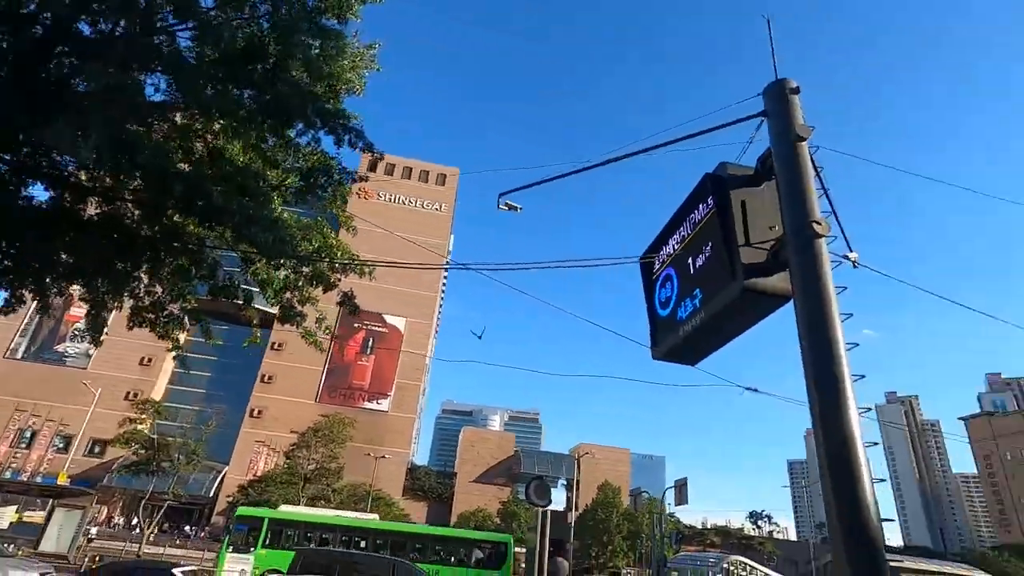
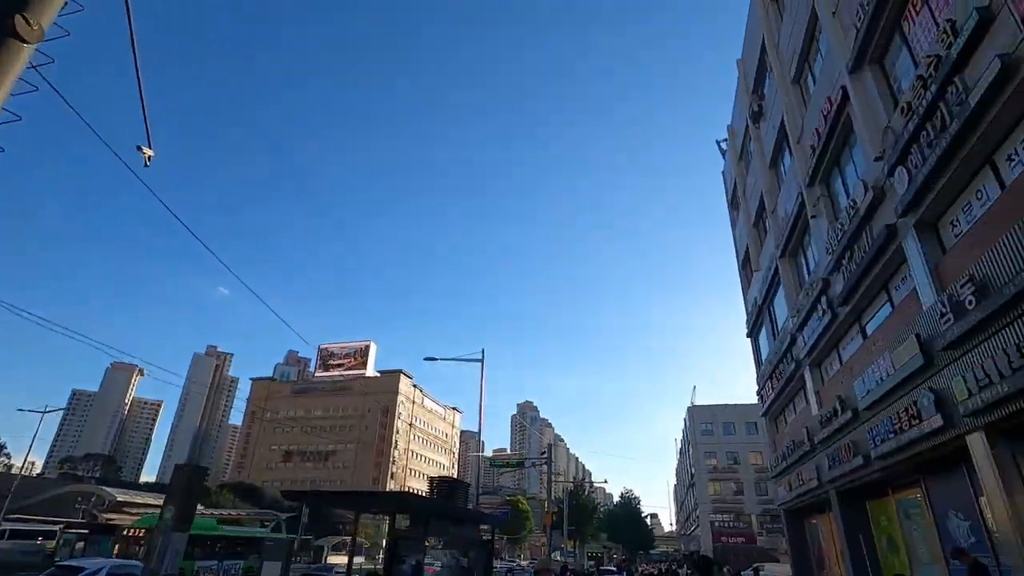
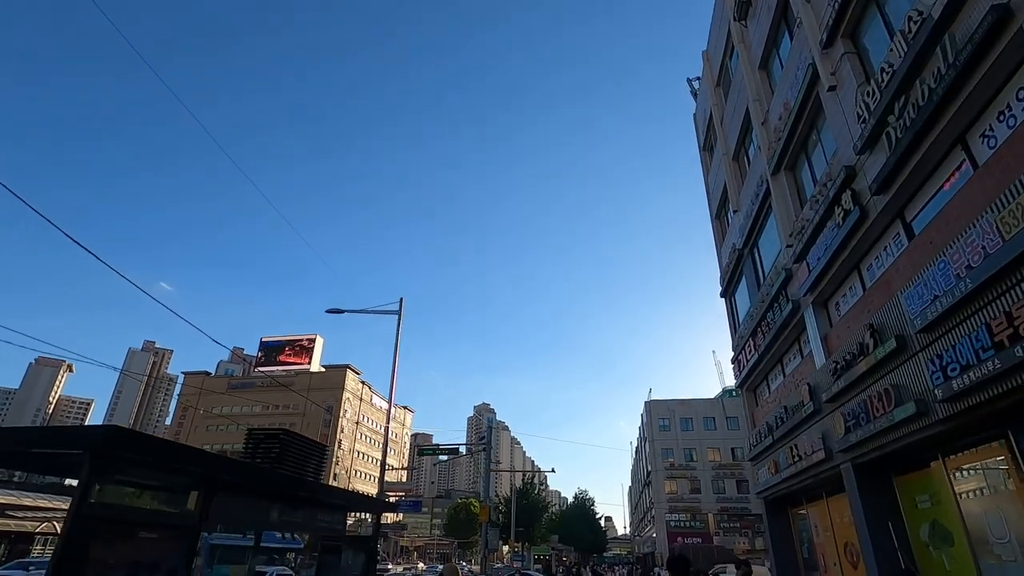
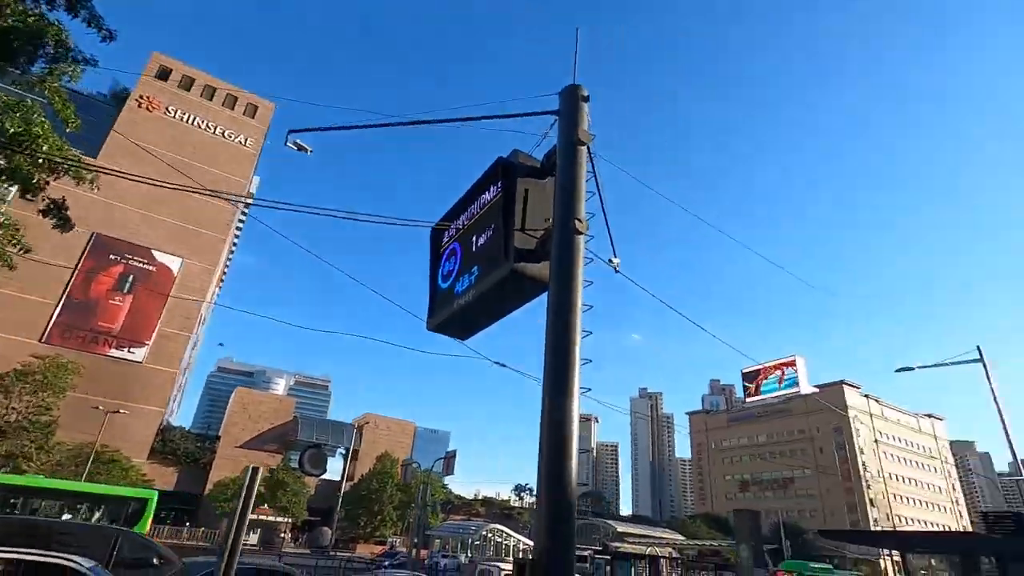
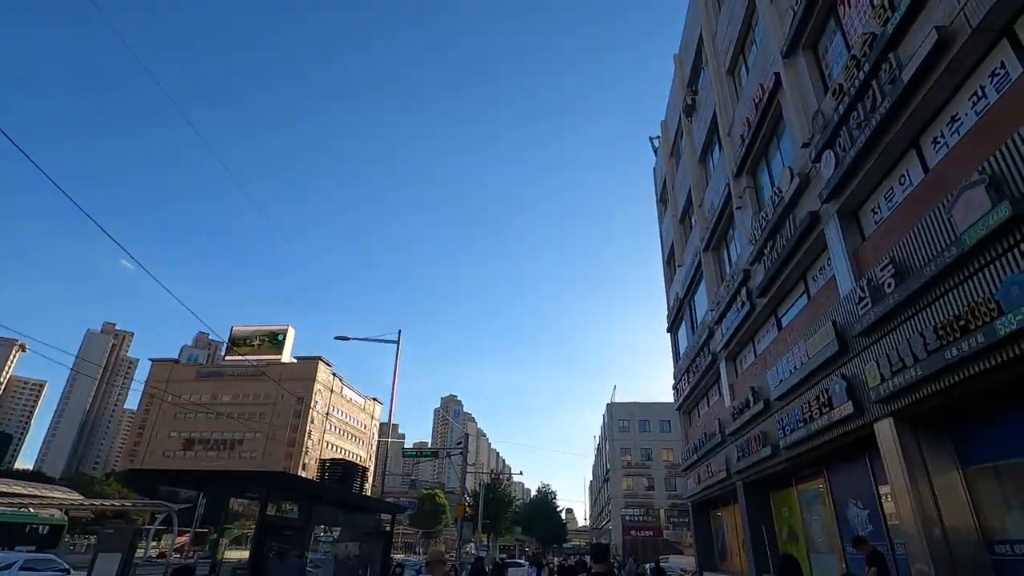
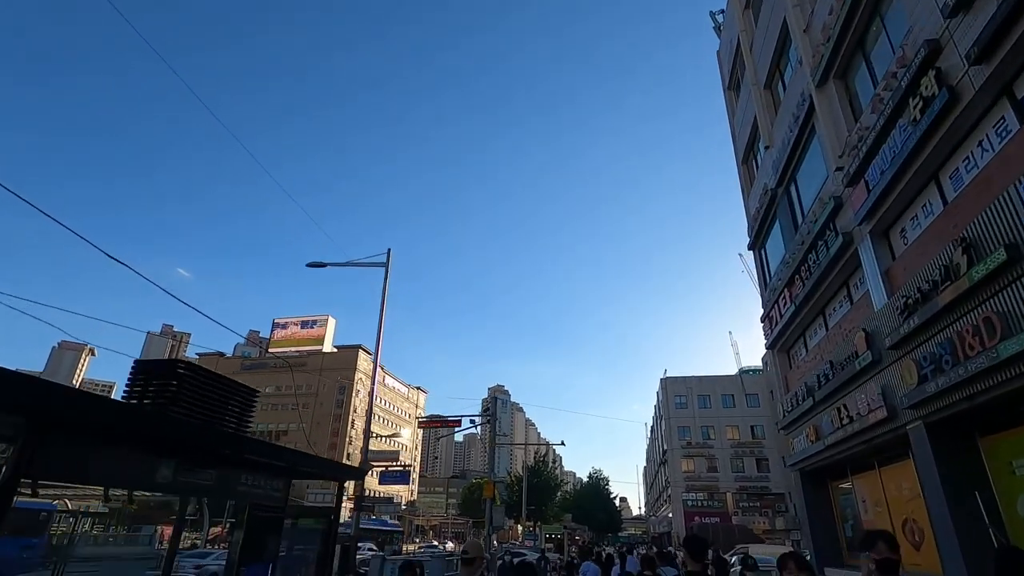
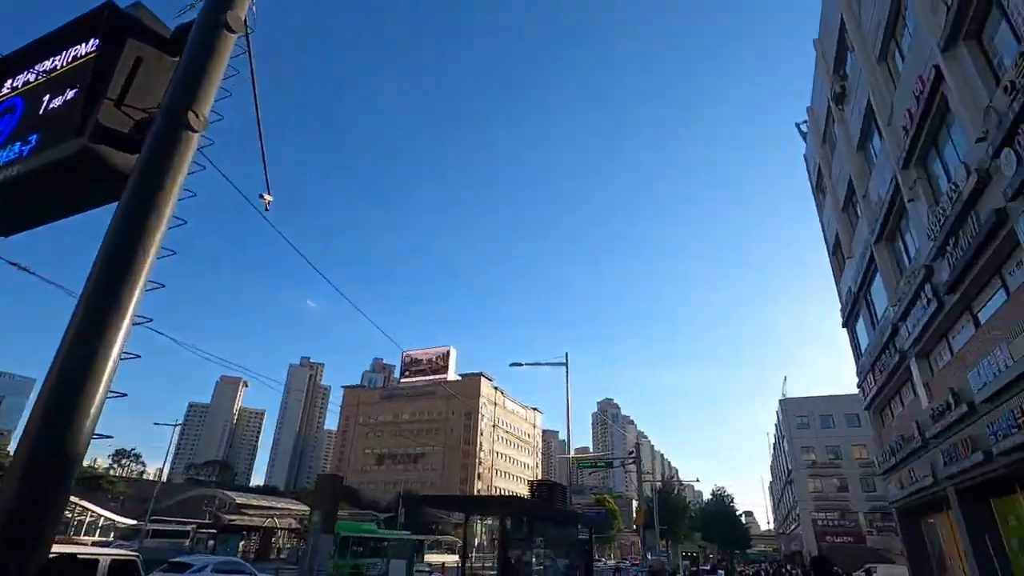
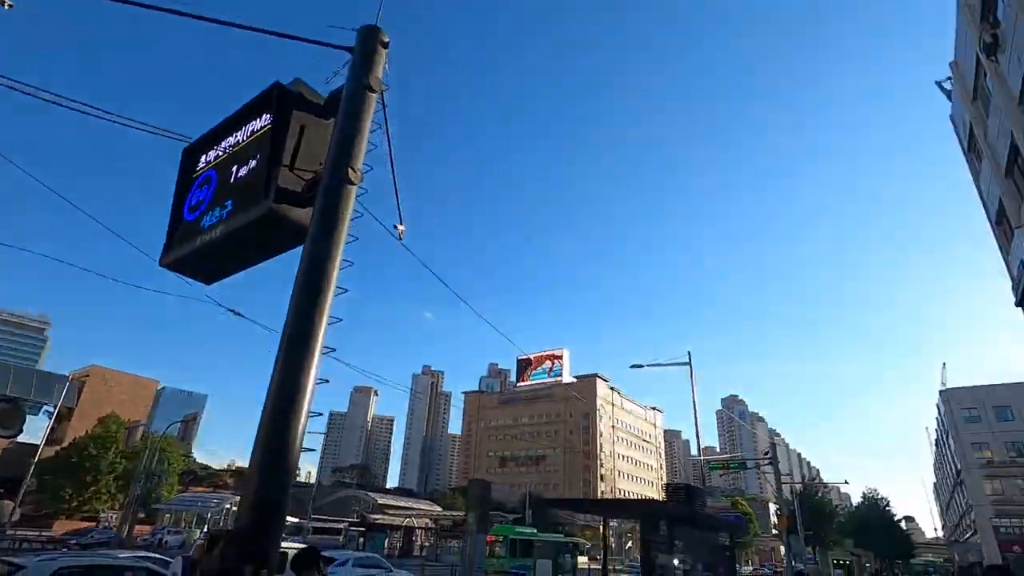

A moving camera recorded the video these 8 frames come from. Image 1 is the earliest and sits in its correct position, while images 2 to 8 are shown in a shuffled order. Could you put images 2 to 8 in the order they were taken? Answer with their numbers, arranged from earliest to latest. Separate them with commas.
4, 8, 7, 2, 5, 3, 6
